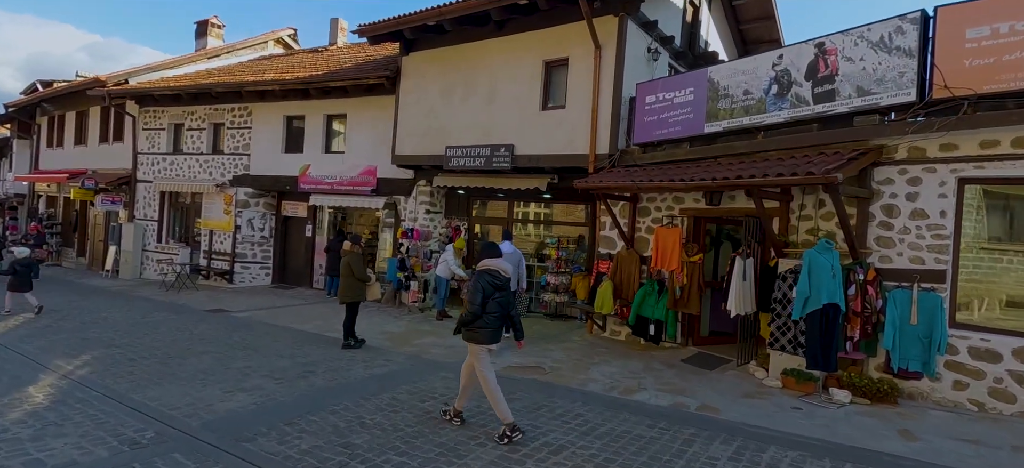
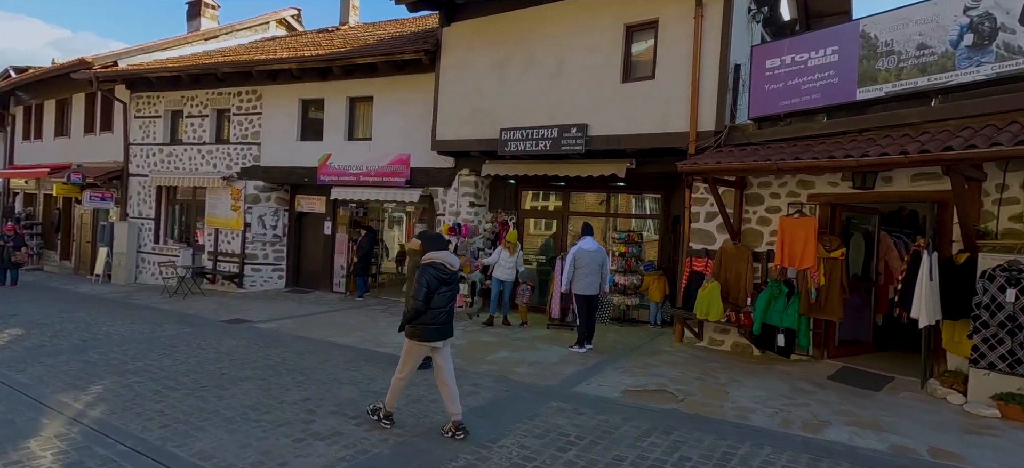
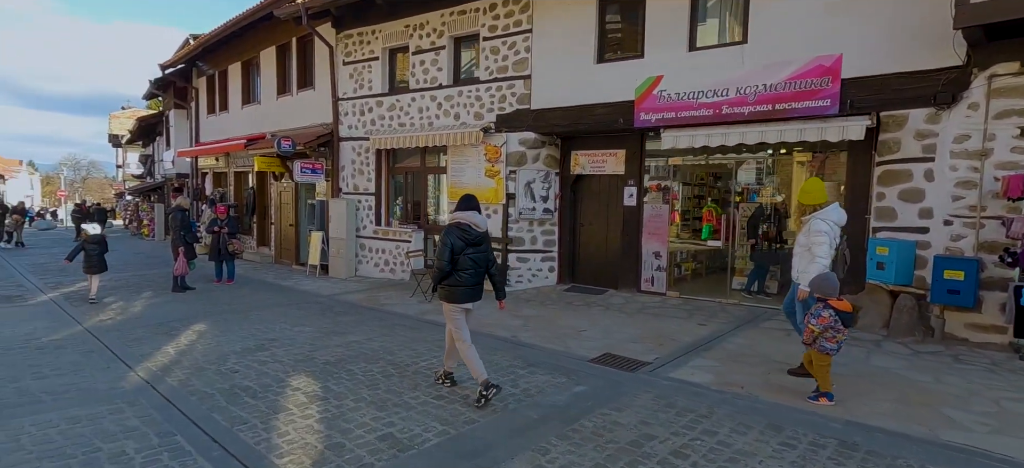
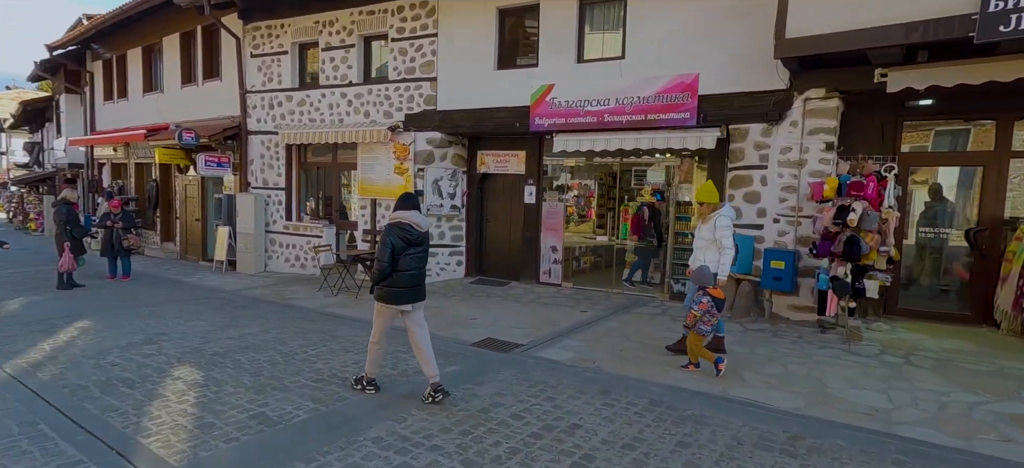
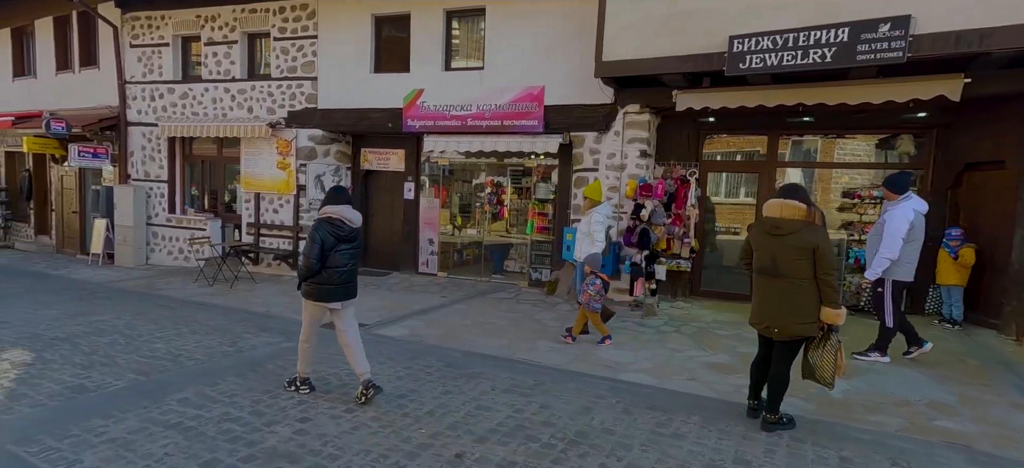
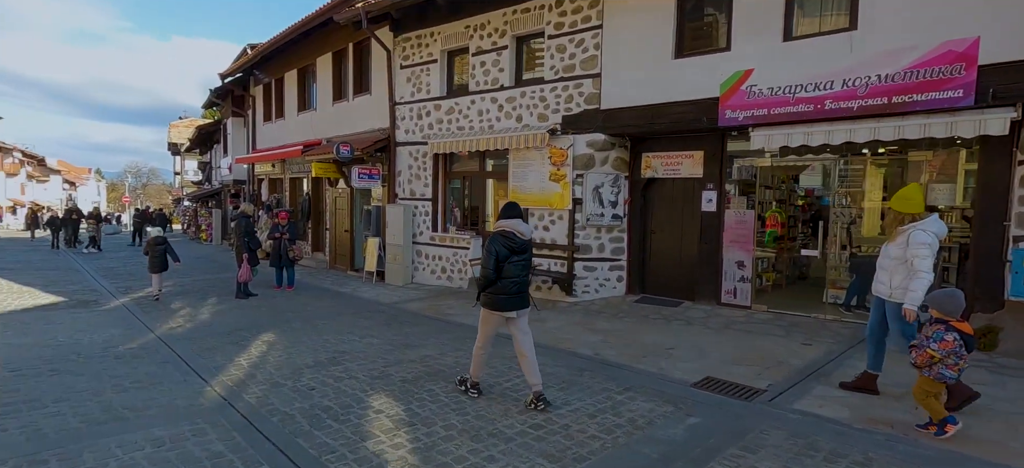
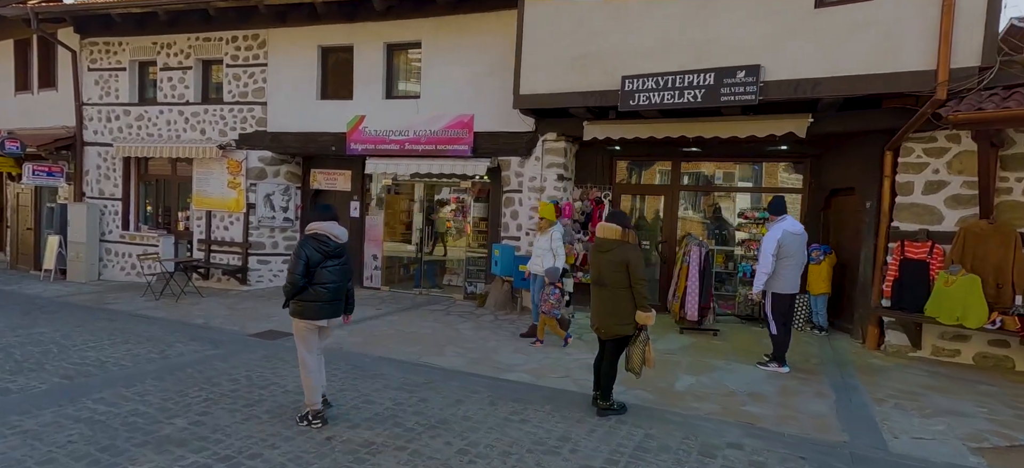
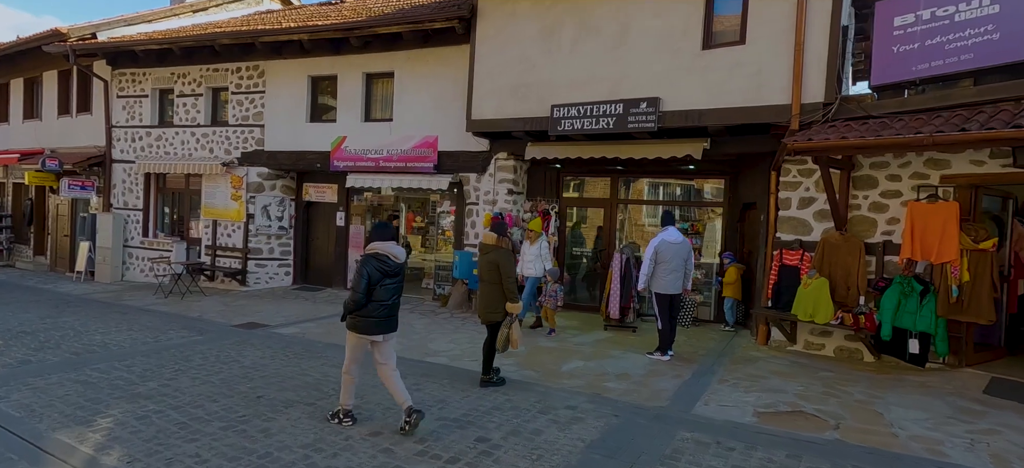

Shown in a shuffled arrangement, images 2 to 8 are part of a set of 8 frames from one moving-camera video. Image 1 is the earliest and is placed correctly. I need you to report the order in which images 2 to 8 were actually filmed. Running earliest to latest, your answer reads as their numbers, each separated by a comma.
2, 8, 7, 5, 4, 3, 6
